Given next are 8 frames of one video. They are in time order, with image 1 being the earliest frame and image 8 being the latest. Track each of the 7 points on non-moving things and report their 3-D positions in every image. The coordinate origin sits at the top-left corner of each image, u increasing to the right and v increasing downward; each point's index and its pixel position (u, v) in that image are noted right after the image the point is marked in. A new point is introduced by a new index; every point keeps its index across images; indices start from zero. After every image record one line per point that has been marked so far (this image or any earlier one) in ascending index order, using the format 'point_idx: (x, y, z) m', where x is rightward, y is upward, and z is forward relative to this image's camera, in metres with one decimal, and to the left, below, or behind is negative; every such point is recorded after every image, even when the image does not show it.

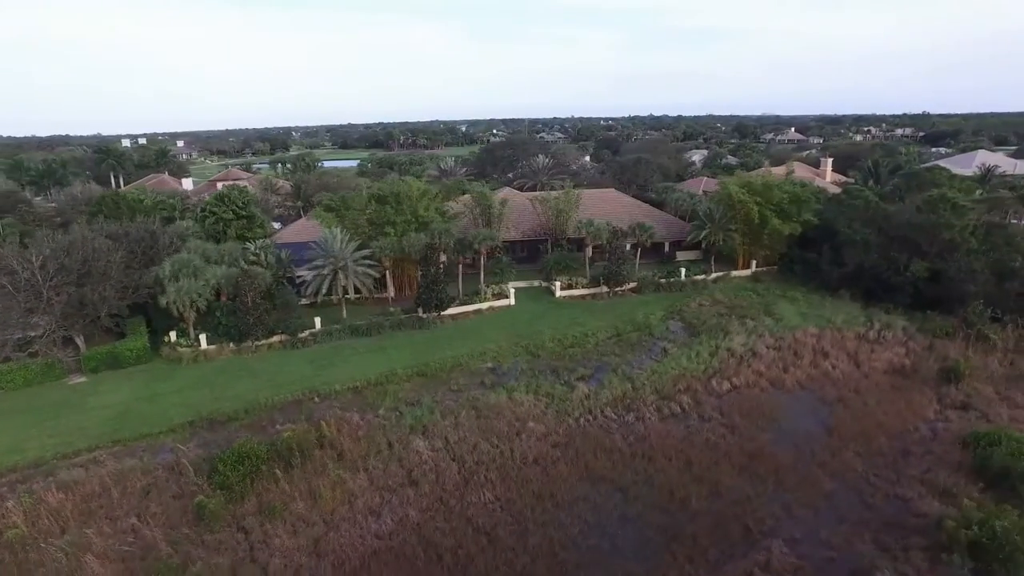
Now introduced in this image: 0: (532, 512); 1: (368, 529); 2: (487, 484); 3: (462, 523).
0: (+0.5, -6.2, +17.0) m
1: (-3.9, -6.3, +16.5) m
2: (-0.8, -5.8, +18.3) m
3: (-1.5, -6.3, +16.7) m
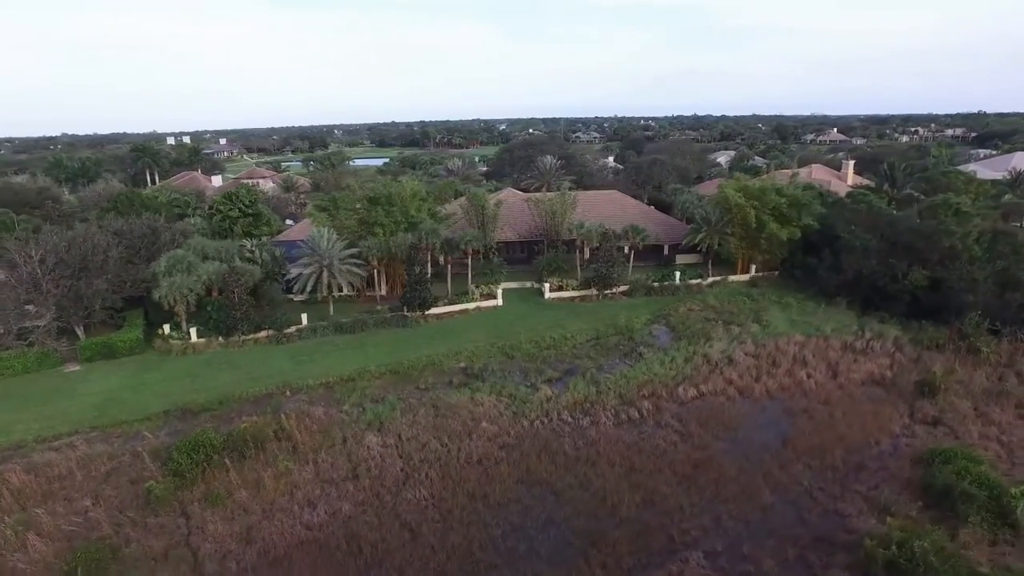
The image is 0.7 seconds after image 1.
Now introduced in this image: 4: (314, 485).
0: (-1.5, -6.3, +17.4) m
1: (-5.9, -6.3, +17.1) m
2: (-2.7, -5.9, +18.7) m
3: (-3.4, -6.4, +17.1) m
4: (-6.0, -5.9, +18.6) m
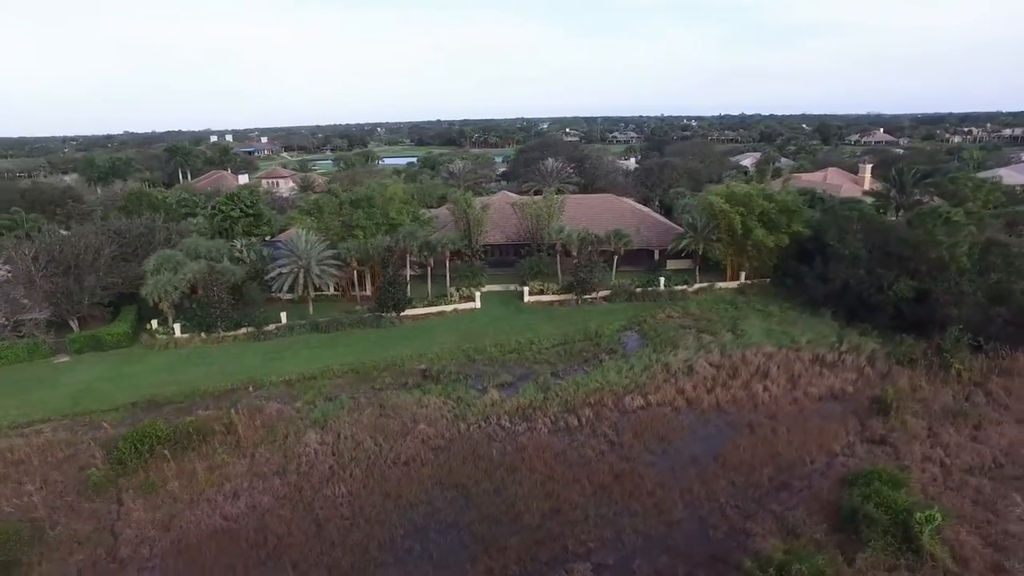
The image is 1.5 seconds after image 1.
0: (-4.1, -6.4, +17.9) m
1: (-8.5, -6.4, +18.0) m
2: (-5.2, -6.0, +19.3) m
3: (-6.1, -6.5, +17.8) m
4: (-8.5, -5.9, +19.5) m
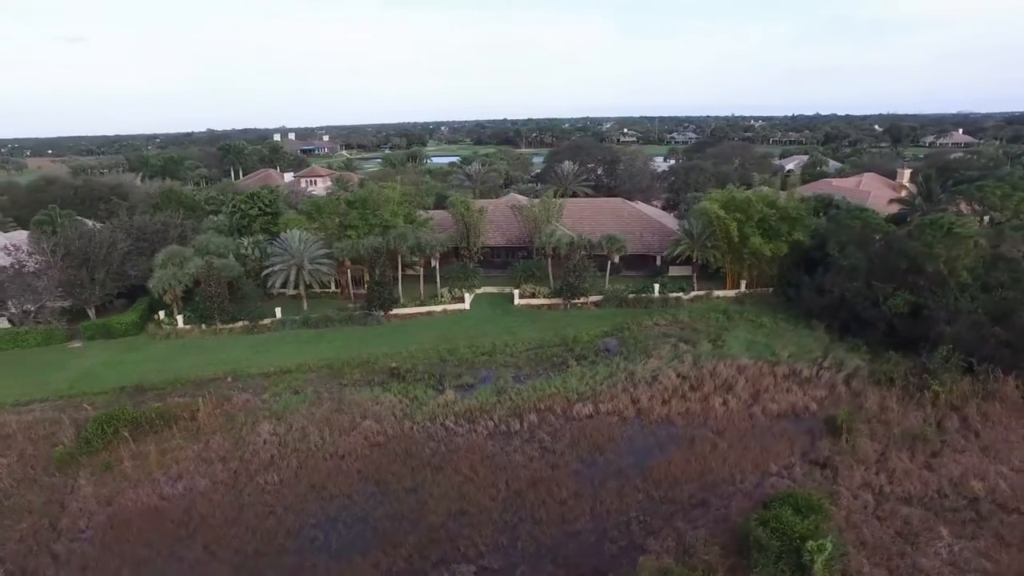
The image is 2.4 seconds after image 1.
0: (-6.7, -6.5, +18.9) m
1: (-11.1, -6.3, +19.5) m
2: (-7.6, -6.0, +20.4) m
3: (-8.7, -6.5, +19.0) m
4: (-10.9, -5.9, +20.9) m
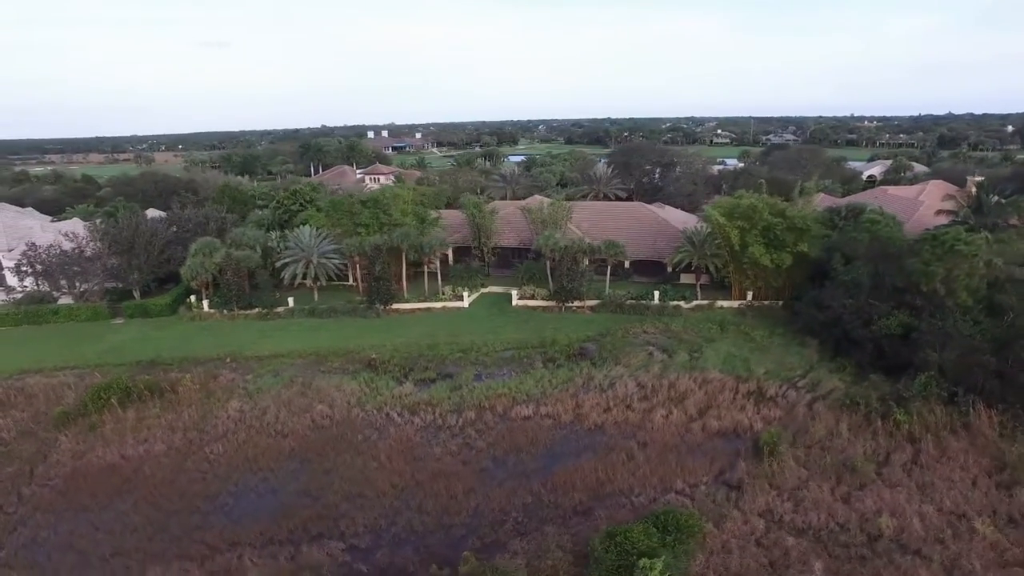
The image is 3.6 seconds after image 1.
0: (-9.8, -6.2, +21.1) m
1: (-14.0, -5.9, +22.3) m
2: (-10.5, -5.7, +22.7) m
3: (-11.7, -6.1, +21.5) m
4: (-13.6, -5.4, +23.7) m
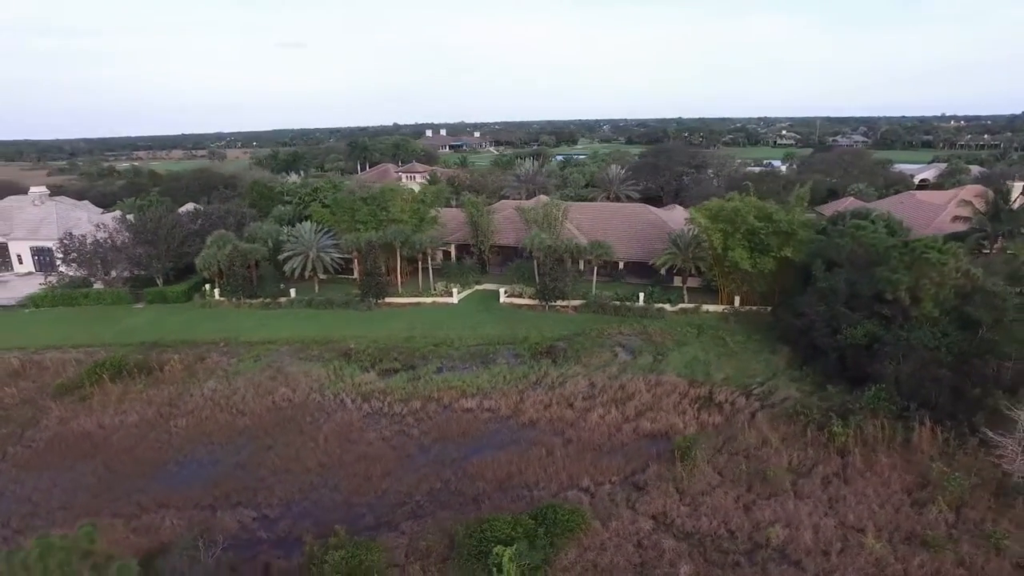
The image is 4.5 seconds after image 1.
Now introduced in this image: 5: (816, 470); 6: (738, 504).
0: (-12.4, -5.8, +23.1) m
1: (-16.5, -5.3, +24.8) m
2: (-12.9, -5.3, +24.8) m
3: (-14.3, -5.6, +23.7) m
4: (-15.8, -4.8, +26.2) m
5: (+9.9, -5.9, +20.0) m
6: (+6.9, -6.4, +18.6) m
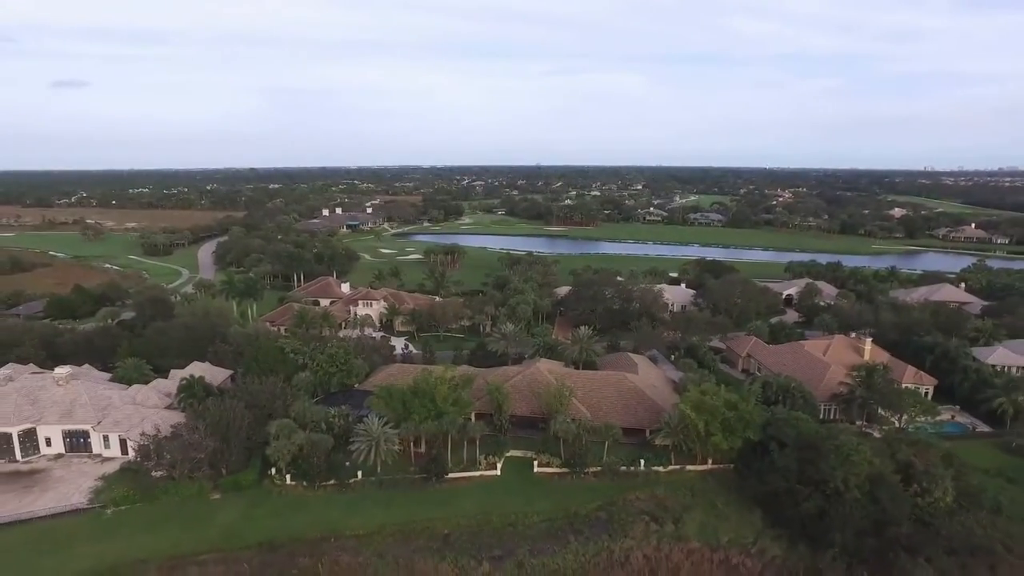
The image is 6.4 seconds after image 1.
0: (-14.3, -6.1, +26.3) m
1: (-18.1, -5.6, +28.3) m
2: (-14.5, -5.7, +28.0) m
3: (-16.1, -5.9, +27.1) m
4: (-17.4, -5.2, +29.7) m
5: (+7.8, -7.0, +21.5) m
6: (+4.6, -7.3, +20.2) m
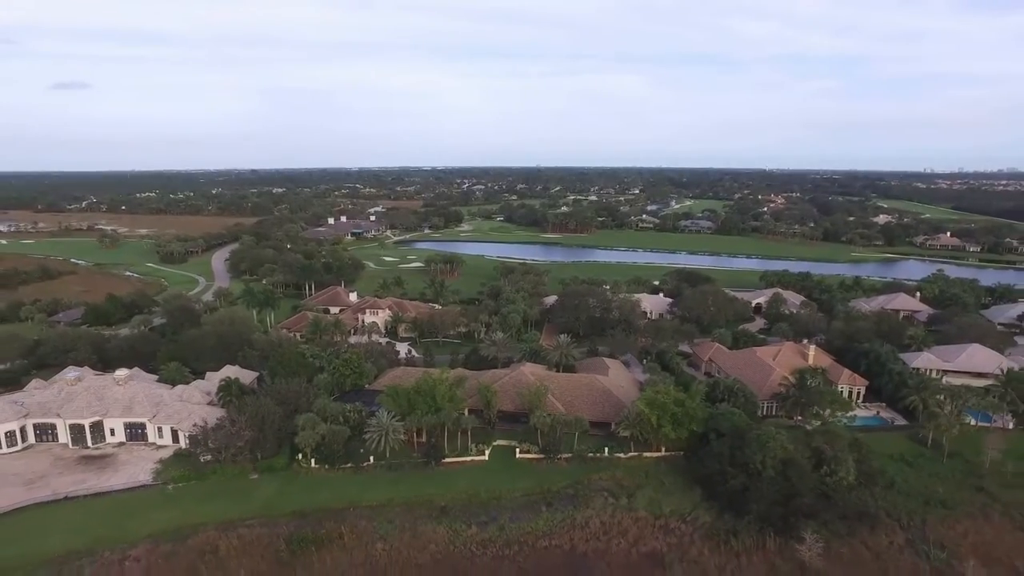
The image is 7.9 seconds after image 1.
0: (-15.0, -7.0, +31.8) m
1: (-18.9, -6.5, +33.9) m
2: (-15.3, -6.6, +33.6) m
3: (-16.8, -6.8, +32.6) m
4: (-18.1, -6.1, +35.2) m
5: (+7.1, -7.9, +27.0) m
6: (+3.9, -8.2, +25.8) m
